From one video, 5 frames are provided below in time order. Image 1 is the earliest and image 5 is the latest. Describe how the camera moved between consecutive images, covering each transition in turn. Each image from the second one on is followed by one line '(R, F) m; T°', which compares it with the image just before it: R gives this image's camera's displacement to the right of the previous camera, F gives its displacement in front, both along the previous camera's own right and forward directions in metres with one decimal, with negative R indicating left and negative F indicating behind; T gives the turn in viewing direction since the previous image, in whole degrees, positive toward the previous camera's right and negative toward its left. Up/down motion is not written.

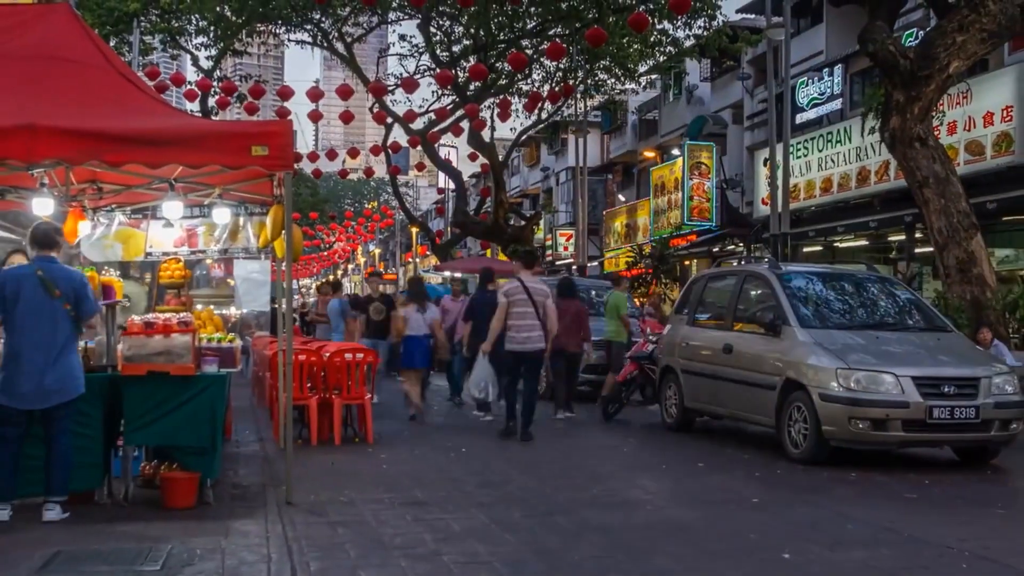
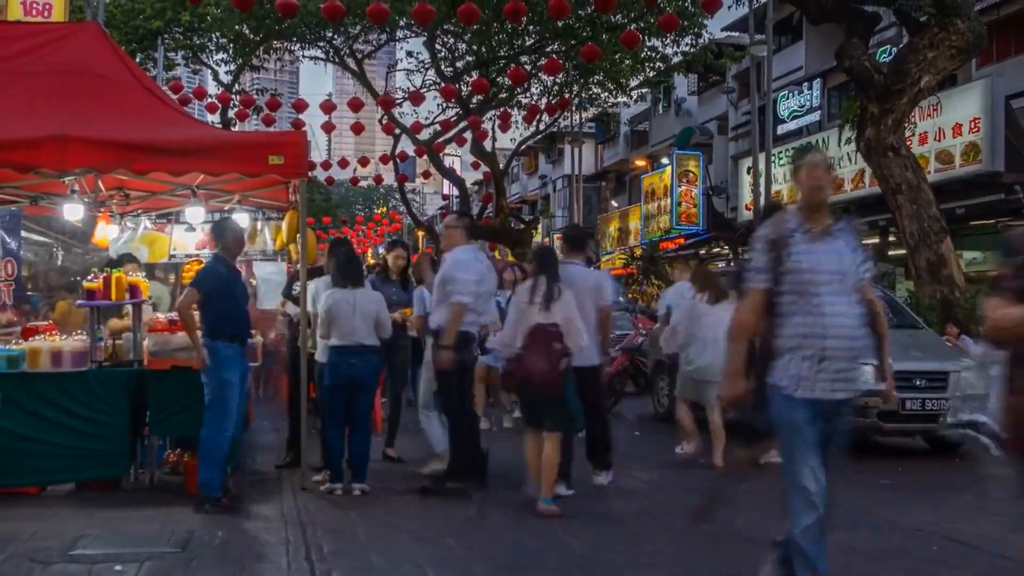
(0.0, -0.5) m; 0°
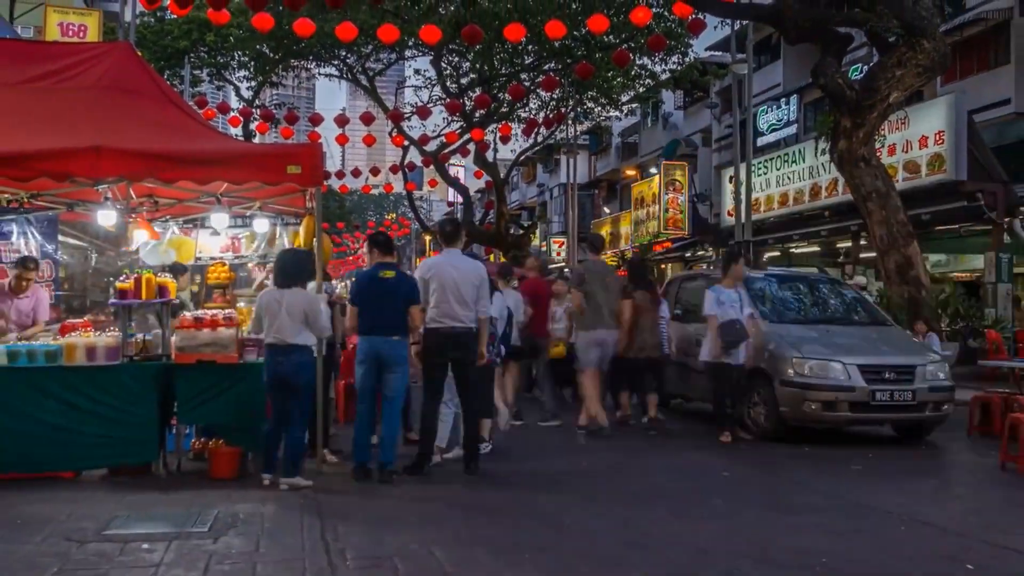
(0.0, -0.6) m; 0°
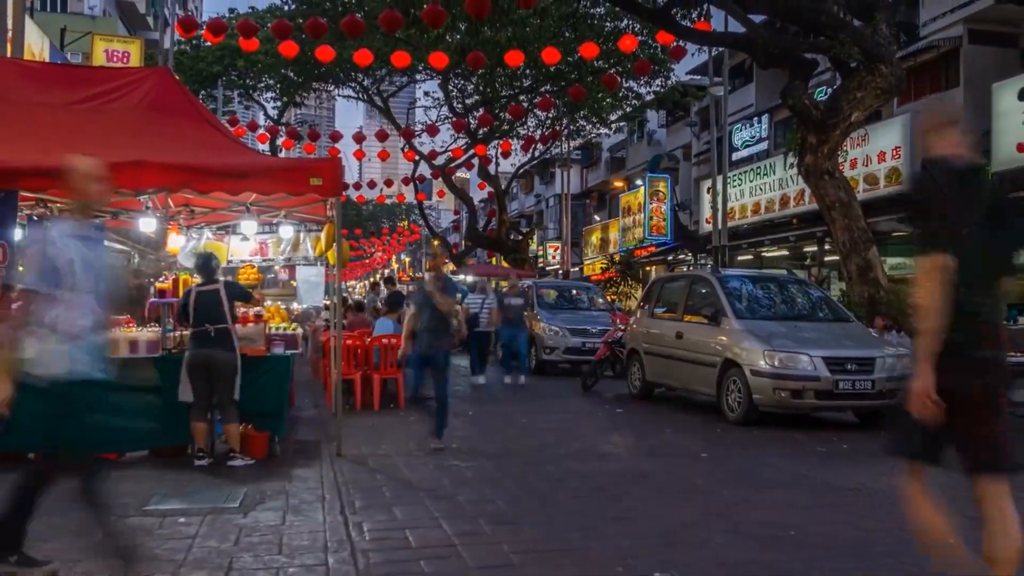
(+0.1, -0.9) m; 0°
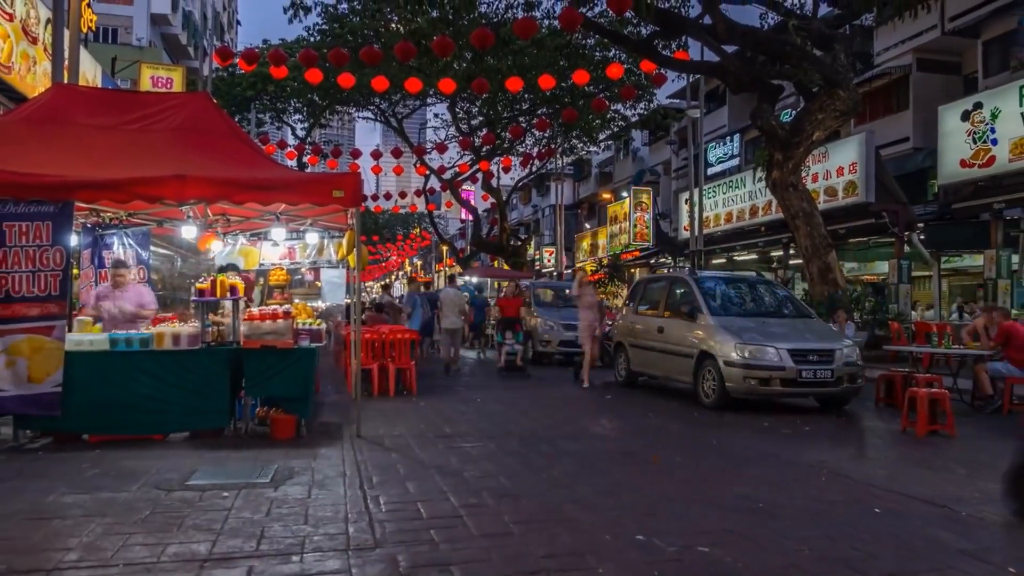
(+0.1, -1.2) m; -1°
